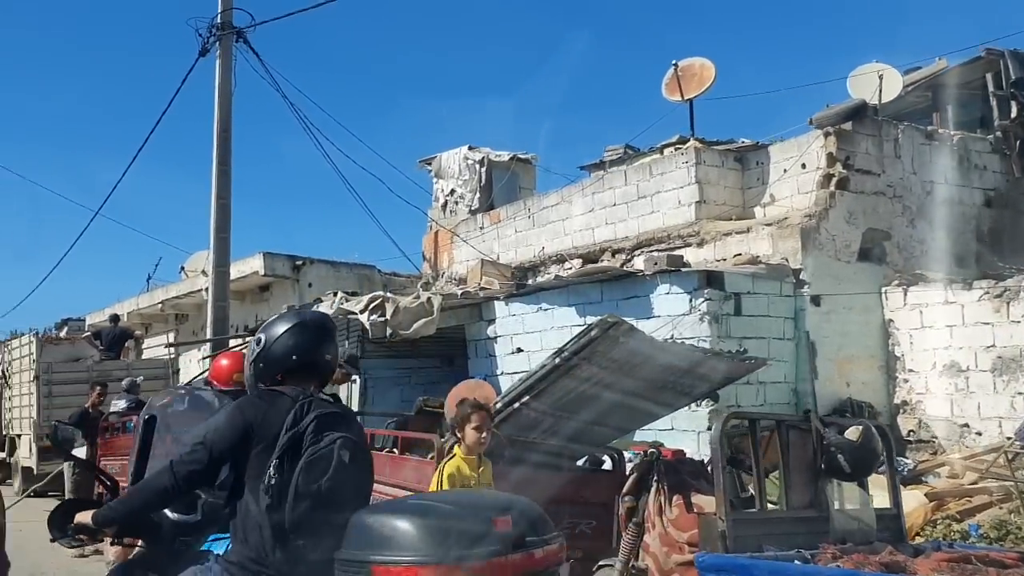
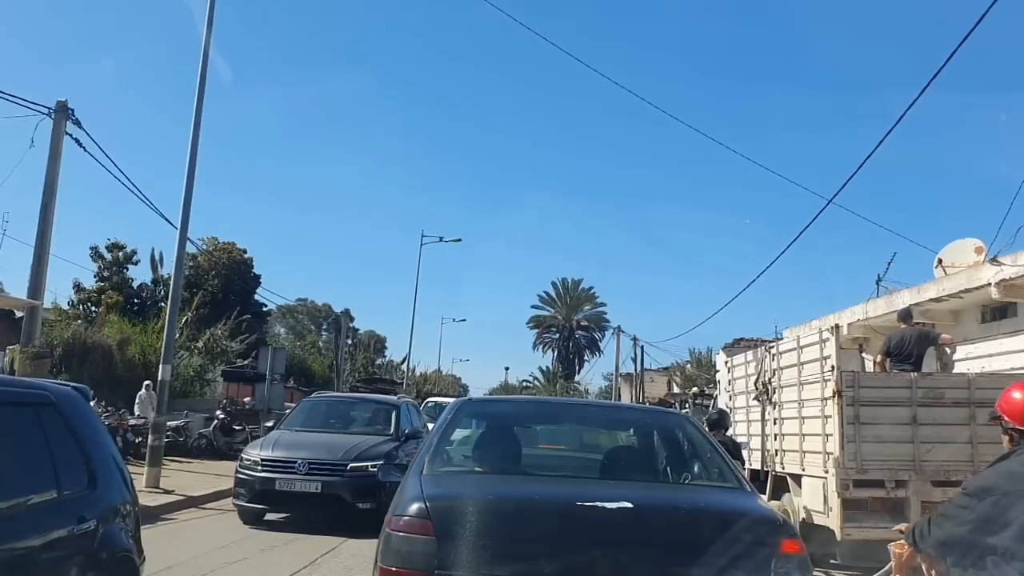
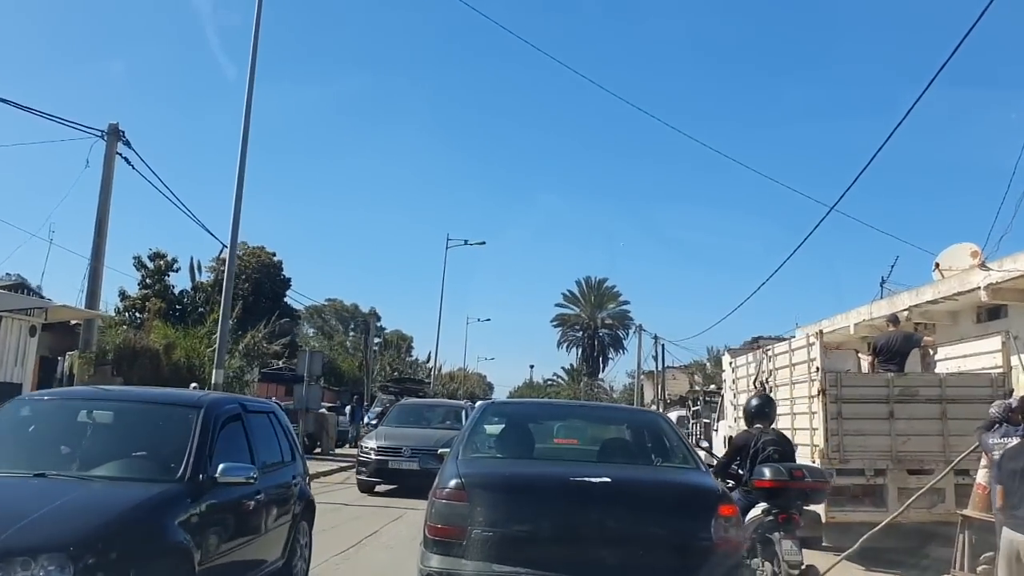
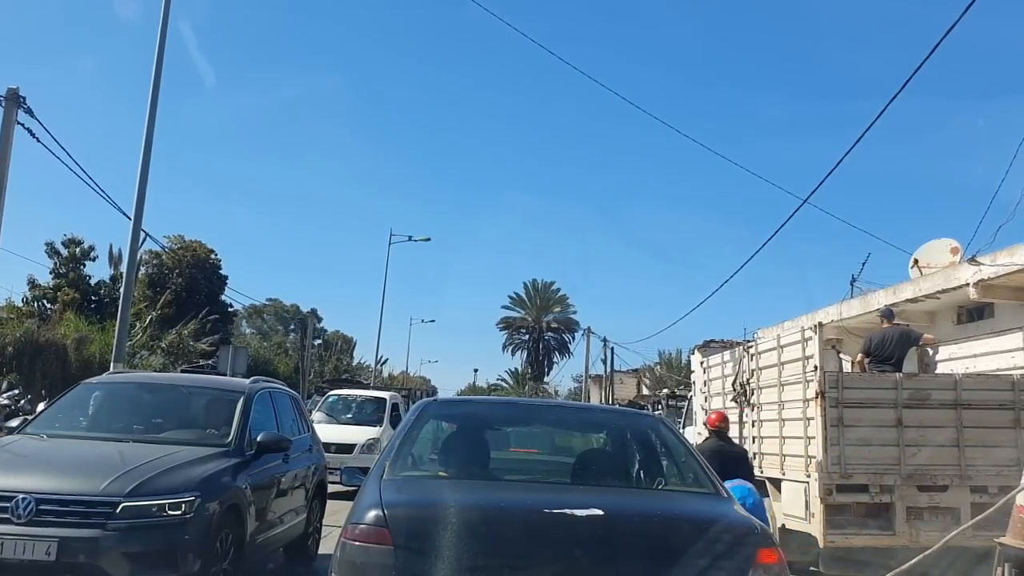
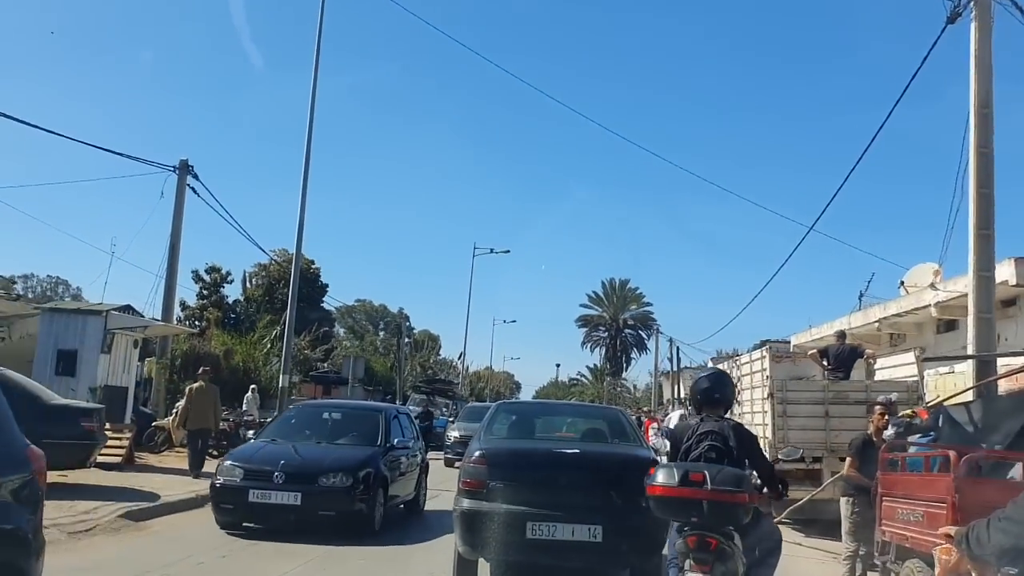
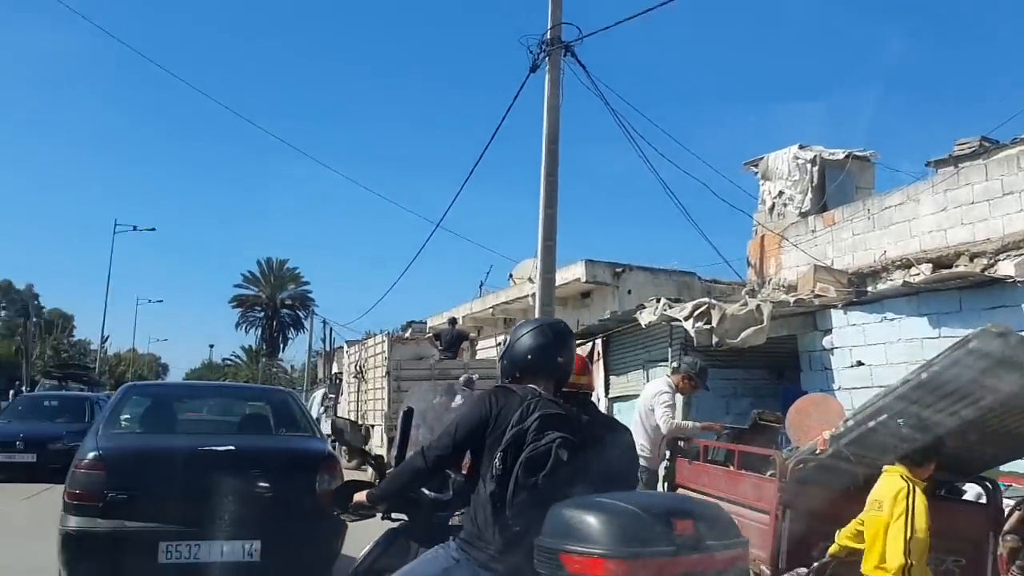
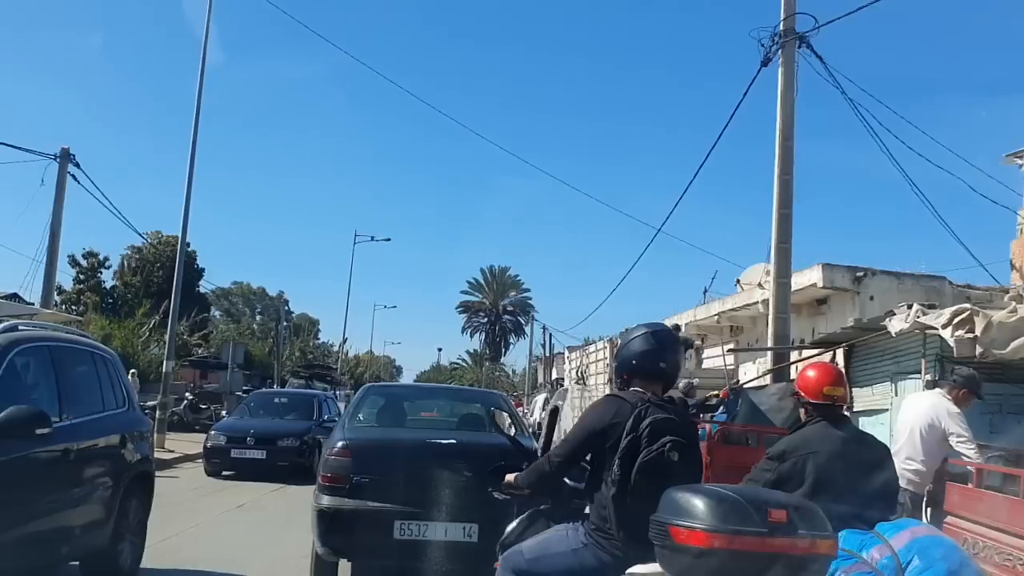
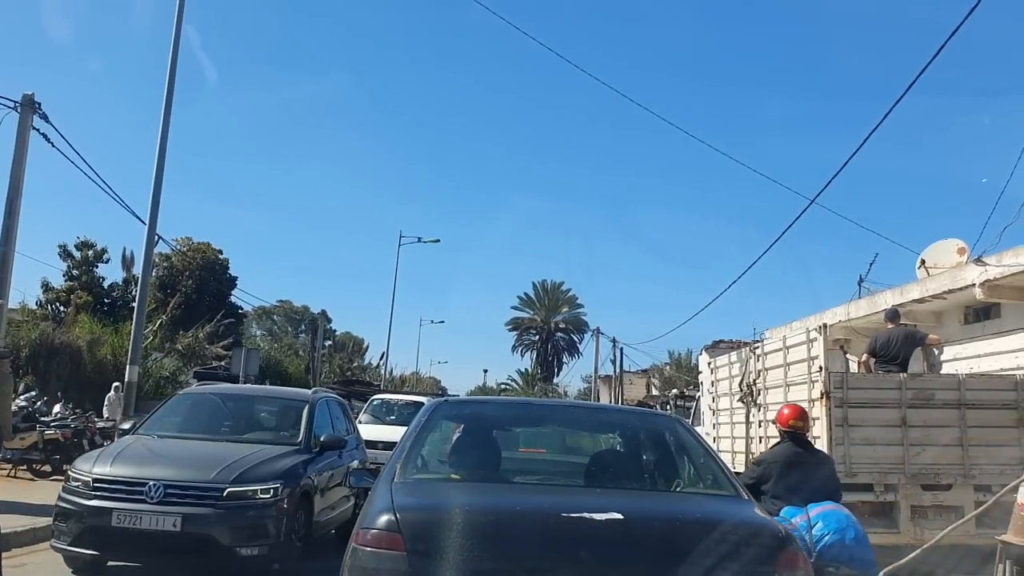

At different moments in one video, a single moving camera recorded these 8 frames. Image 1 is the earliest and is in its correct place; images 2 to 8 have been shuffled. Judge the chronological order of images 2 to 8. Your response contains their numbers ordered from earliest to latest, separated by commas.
6, 7, 5, 3, 2, 8, 4
